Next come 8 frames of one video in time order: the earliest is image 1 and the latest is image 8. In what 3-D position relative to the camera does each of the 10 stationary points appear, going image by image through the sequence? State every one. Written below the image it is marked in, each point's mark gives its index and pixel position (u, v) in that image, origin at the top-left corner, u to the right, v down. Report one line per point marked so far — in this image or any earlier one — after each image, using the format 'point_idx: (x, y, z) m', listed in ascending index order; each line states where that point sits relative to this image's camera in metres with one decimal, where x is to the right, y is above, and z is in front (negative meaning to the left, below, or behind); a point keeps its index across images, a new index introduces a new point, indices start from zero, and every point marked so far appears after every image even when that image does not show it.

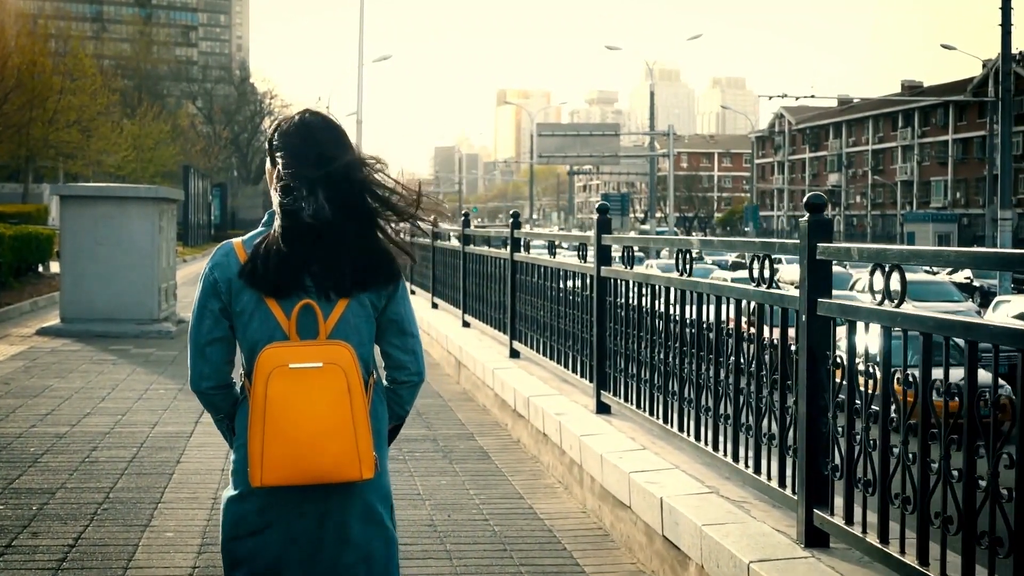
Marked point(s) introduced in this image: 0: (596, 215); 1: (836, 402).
0: (+0.5, +0.4, +7.0) m
1: (+1.1, -0.4, +4.0) m
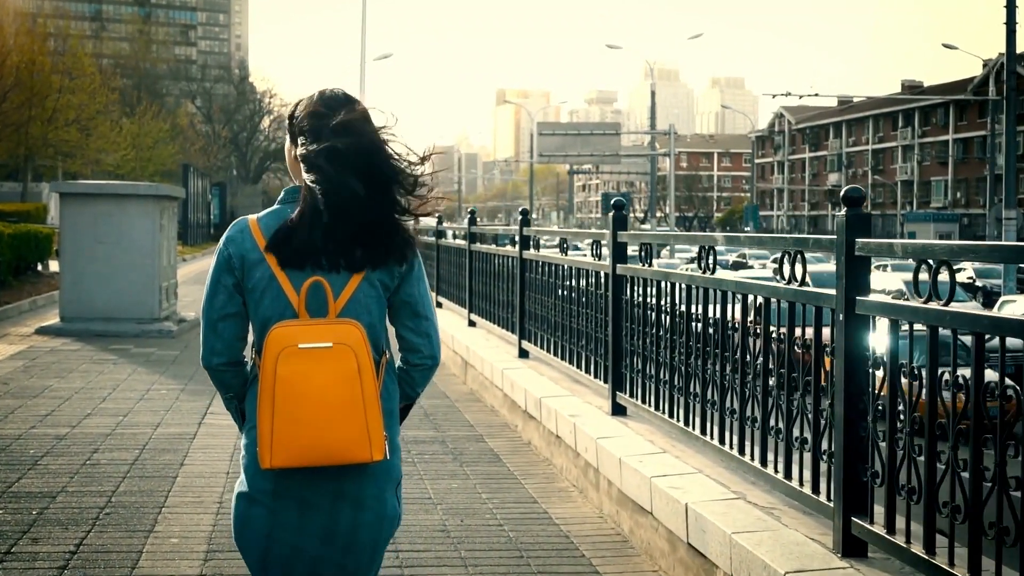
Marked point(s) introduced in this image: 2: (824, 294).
0: (+0.6, +0.5, +6.8) m
1: (+1.2, -0.4, +3.8) m
2: (+1.1, 0.0, +4.1) m
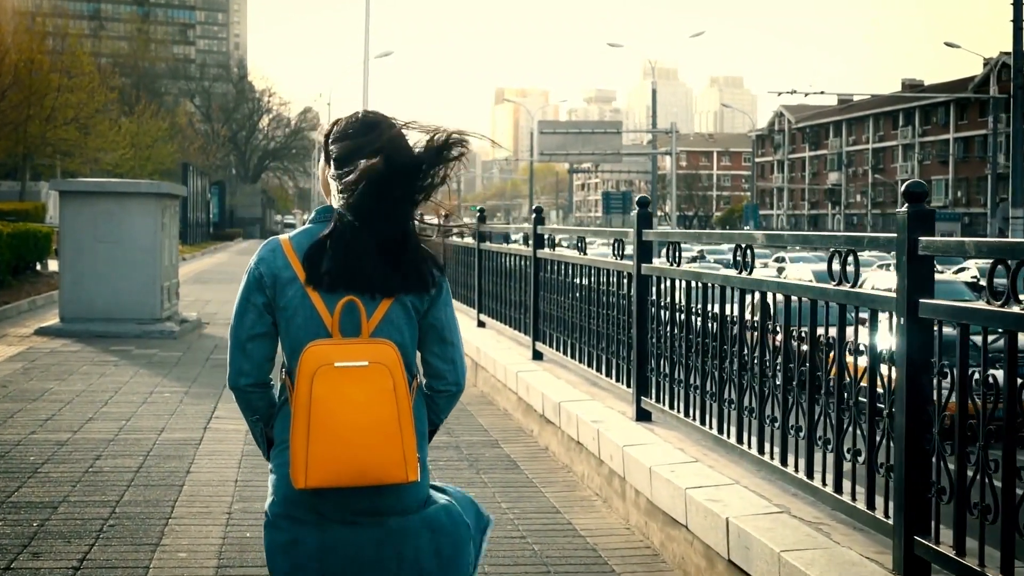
0: (+0.7, +0.4, +6.6) m
1: (+1.3, -0.4, +3.5) m
2: (+1.2, 0.0, +3.9) m
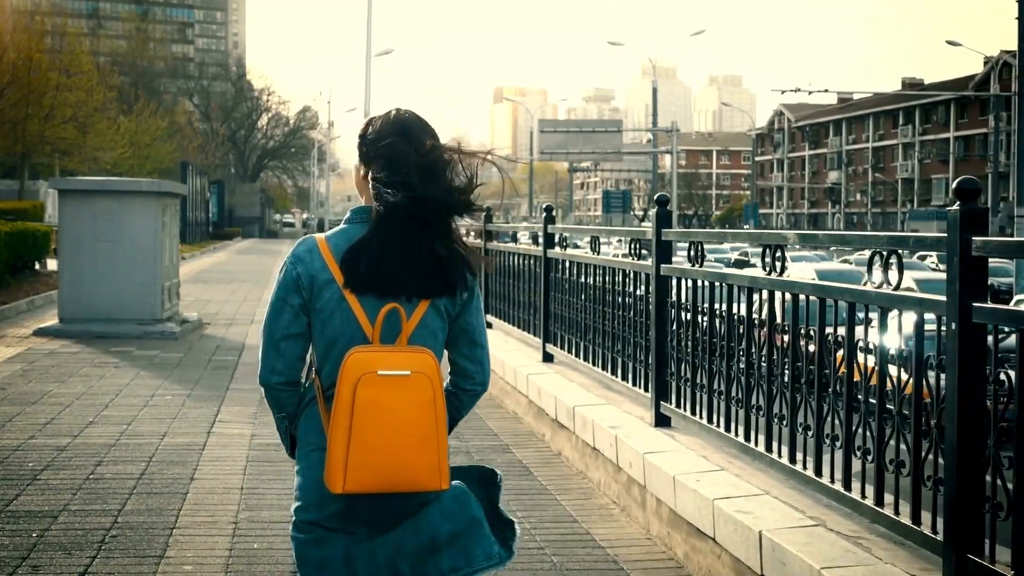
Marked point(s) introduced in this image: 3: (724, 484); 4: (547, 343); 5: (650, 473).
0: (+0.8, +0.4, +6.4) m
1: (+1.4, -0.4, +3.3) m
2: (+1.3, 0.0, +3.7) m
3: (+0.9, -0.8, +5.0) m
4: (+0.3, -0.4, +9.5) m
5: (+0.7, -0.9, +5.6) m
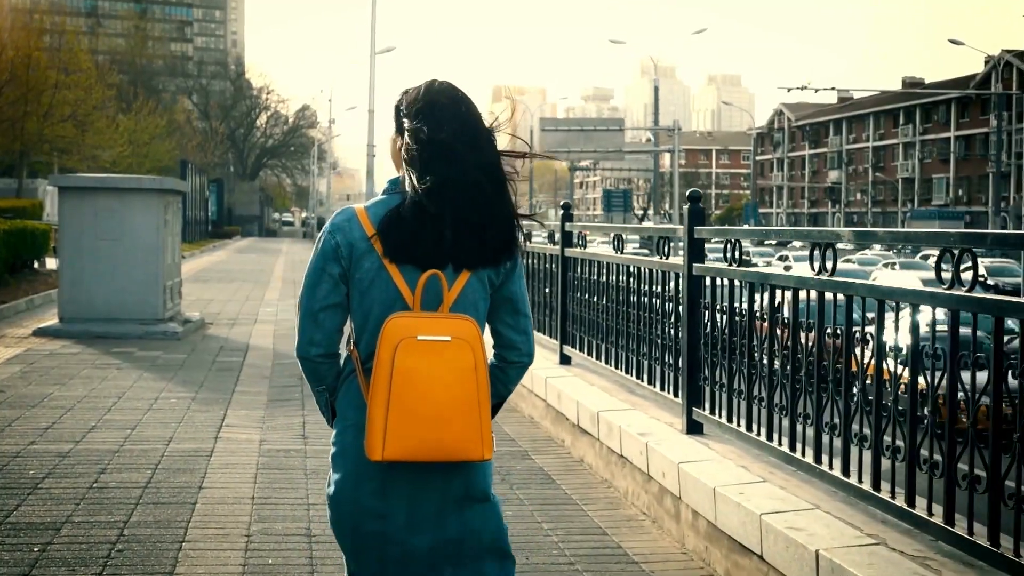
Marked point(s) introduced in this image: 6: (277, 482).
0: (+0.9, +0.4, +6.1) m
1: (+1.5, -0.4, +3.0) m
2: (+1.4, 0.0, +3.4) m
3: (+1.0, -0.8, +4.7) m
4: (+0.4, -0.4, +9.2) m
5: (+0.8, -0.9, +5.3) m
6: (-1.3, -1.1, +6.6) m
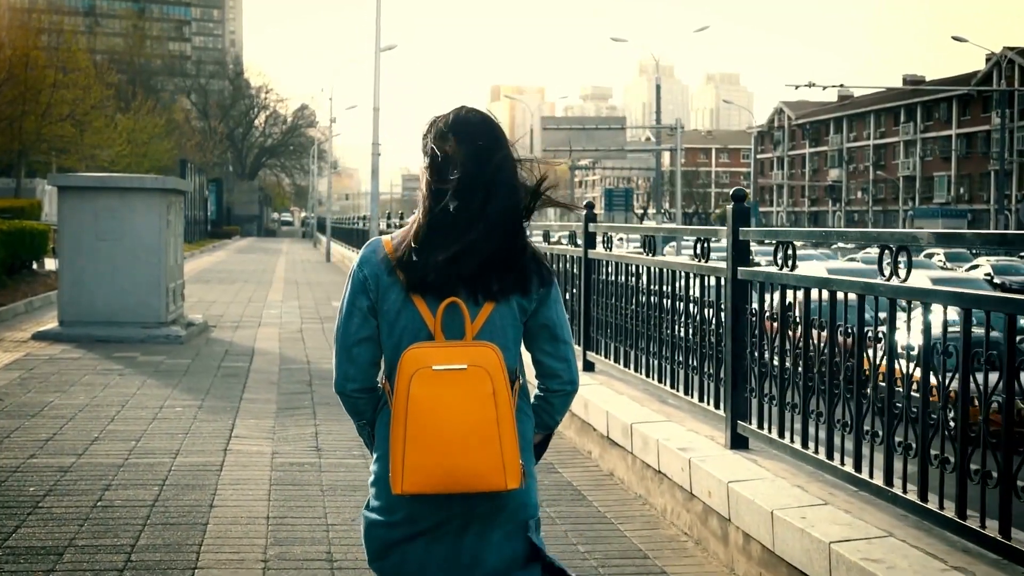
0: (+1.1, +0.4, +5.7) m
1: (+1.7, -0.4, +2.6) m
2: (+1.6, -0.1, +3.0) m
3: (+1.2, -0.9, +4.3) m
4: (+0.6, -0.5, +8.8) m
5: (+0.9, -0.9, +4.9) m
6: (-1.2, -1.1, +6.2) m
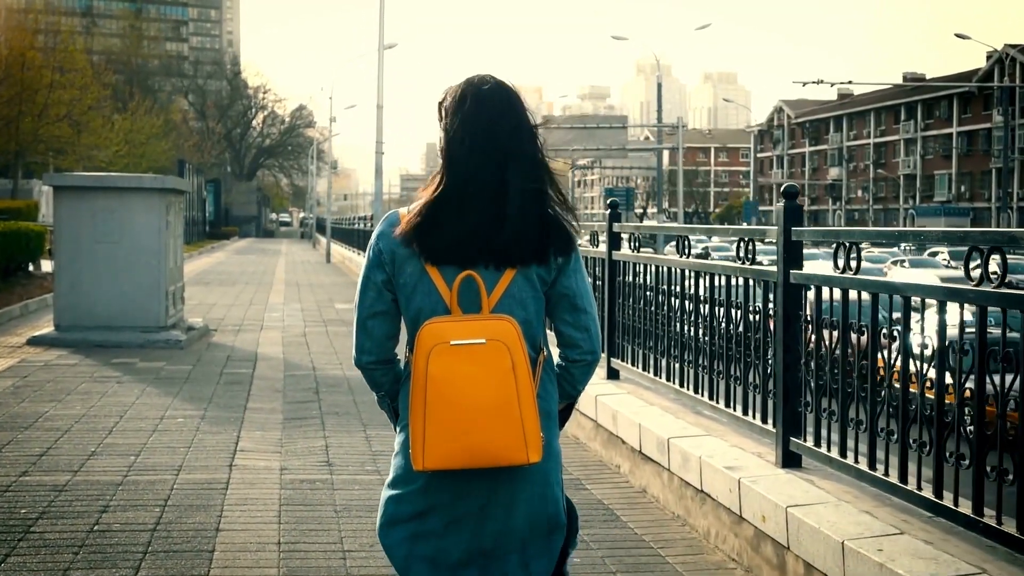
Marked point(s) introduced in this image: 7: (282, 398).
0: (+1.2, +0.4, +5.3) m
1: (+1.8, -0.4, +2.2) m
2: (+1.7, -0.1, +2.6) m
3: (+1.3, -0.9, +3.8) m
4: (+0.7, -0.5, +8.4) m
5: (+1.1, -0.9, +4.5) m
6: (-1.0, -1.1, +5.8) m
7: (-1.9, -0.9, +9.9) m
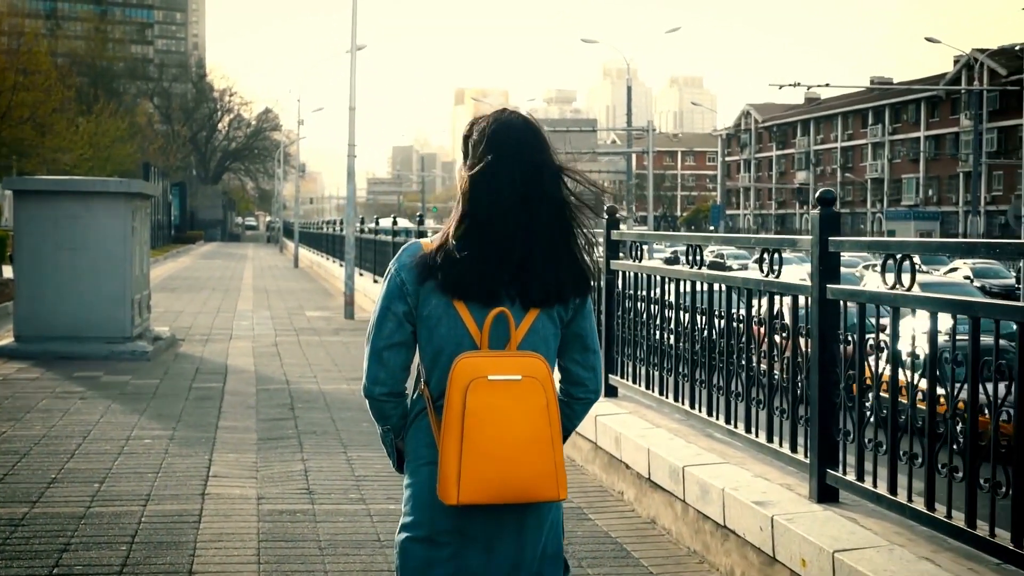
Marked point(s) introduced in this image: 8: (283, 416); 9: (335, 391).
0: (+1.2, +0.3, +4.8) m
1: (+1.9, -0.5, +1.8) m
2: (+1.8, -0.1, +2.1) m
3: (+1.4, -0.9, +3.4) m
4: (+0.6, -0.6, +7.9) m
5: (+1.1, -1.0, +4.0) m
6: (-1.0, -1.2, +5.3) m
7: (-2.0, -1.0, +9.3) m
8: (-1.8, -1.0, +9.4) m
9: (-1.6, -0.9, +10.9) m
